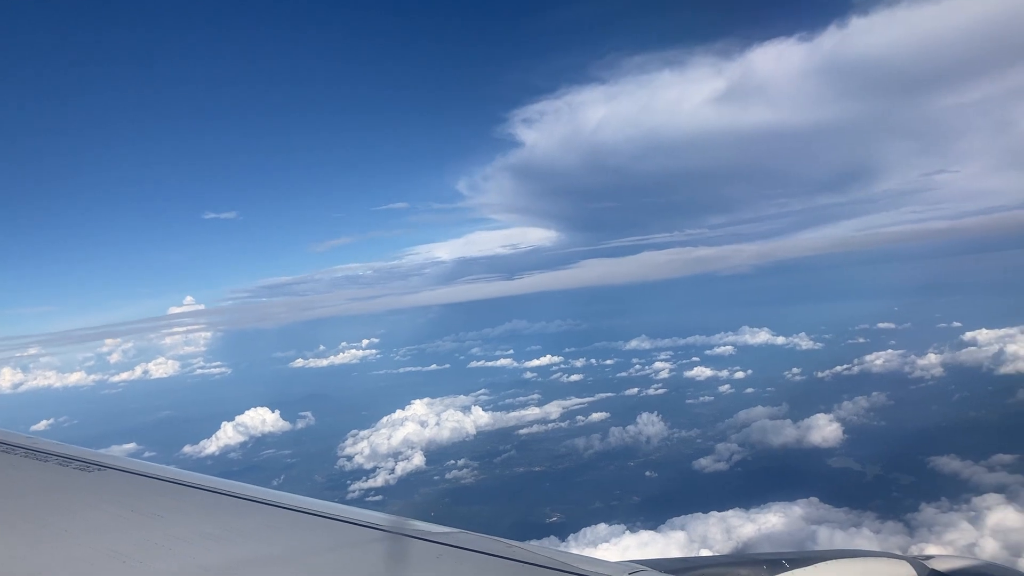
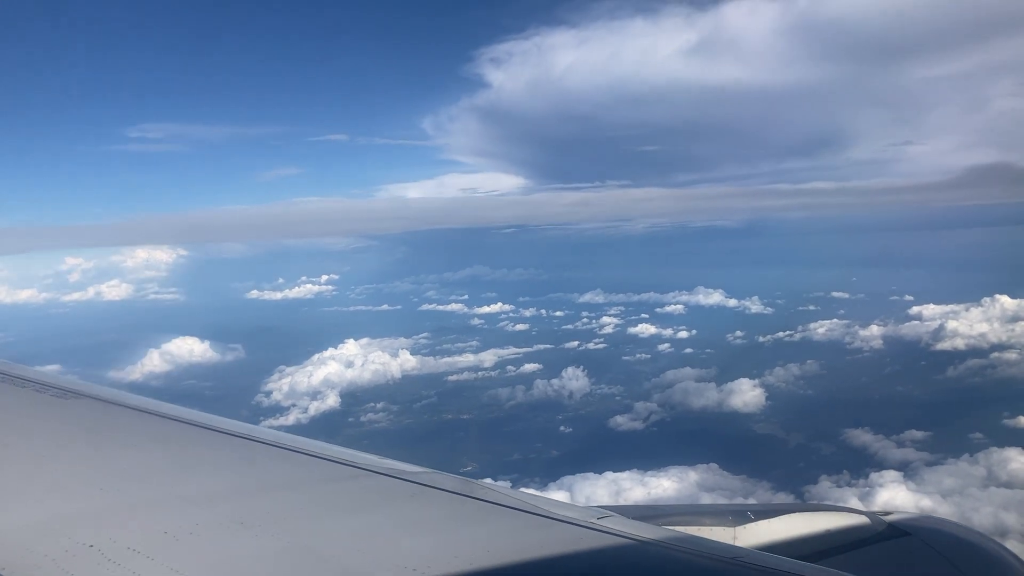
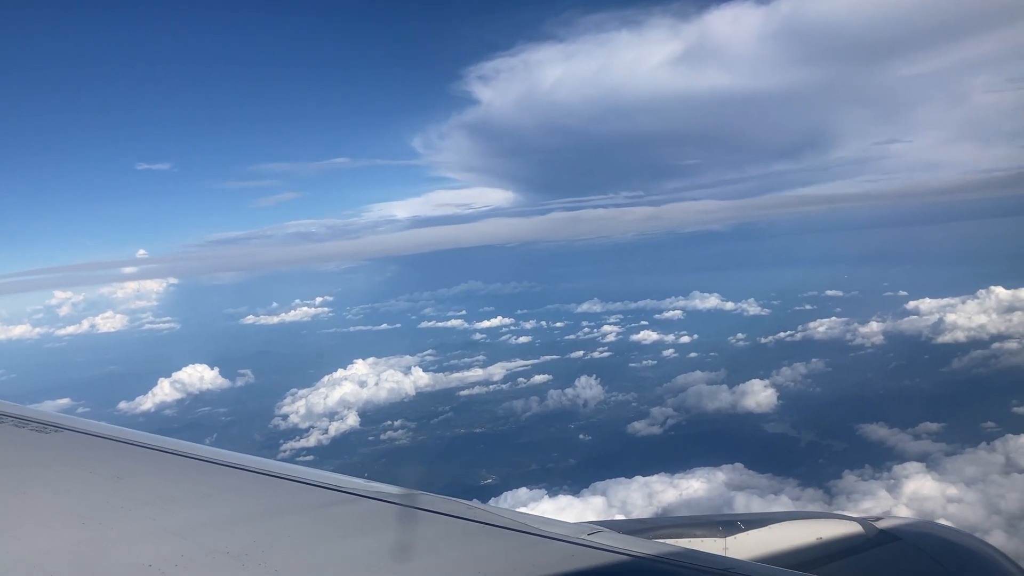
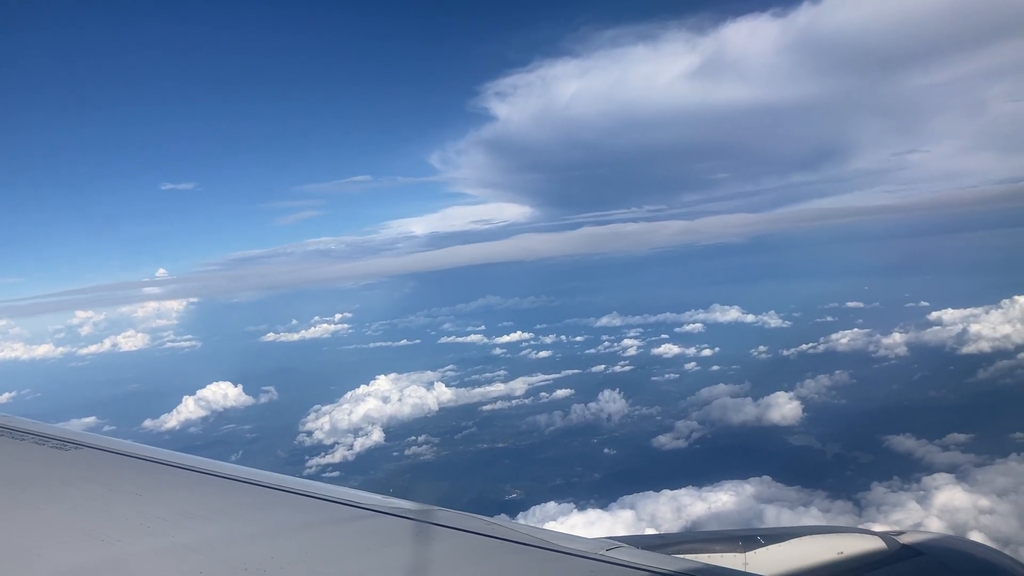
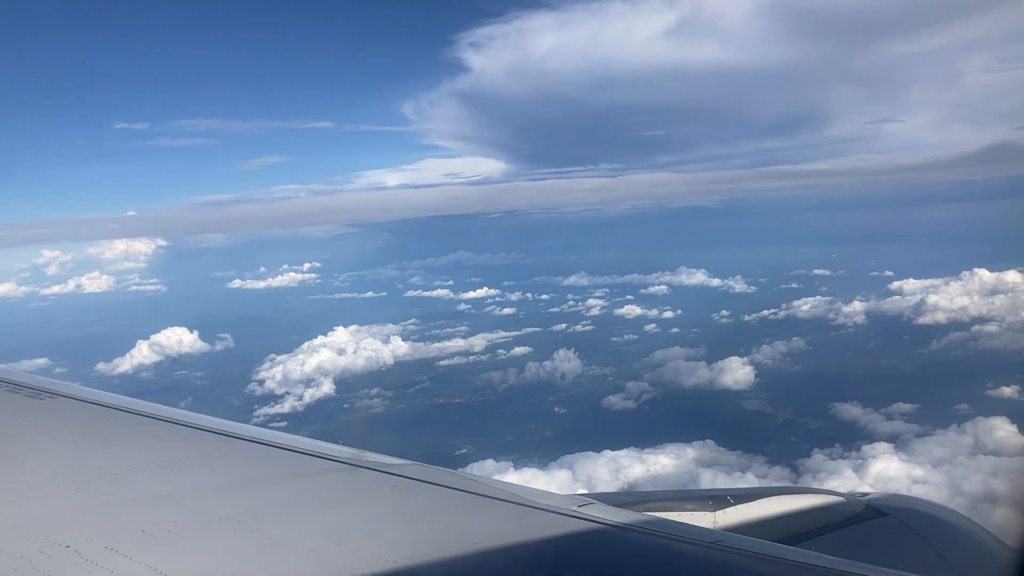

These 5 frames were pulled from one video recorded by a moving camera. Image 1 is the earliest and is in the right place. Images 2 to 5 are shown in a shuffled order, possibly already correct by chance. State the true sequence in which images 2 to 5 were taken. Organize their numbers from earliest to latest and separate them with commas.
4, 3, 5, 2
